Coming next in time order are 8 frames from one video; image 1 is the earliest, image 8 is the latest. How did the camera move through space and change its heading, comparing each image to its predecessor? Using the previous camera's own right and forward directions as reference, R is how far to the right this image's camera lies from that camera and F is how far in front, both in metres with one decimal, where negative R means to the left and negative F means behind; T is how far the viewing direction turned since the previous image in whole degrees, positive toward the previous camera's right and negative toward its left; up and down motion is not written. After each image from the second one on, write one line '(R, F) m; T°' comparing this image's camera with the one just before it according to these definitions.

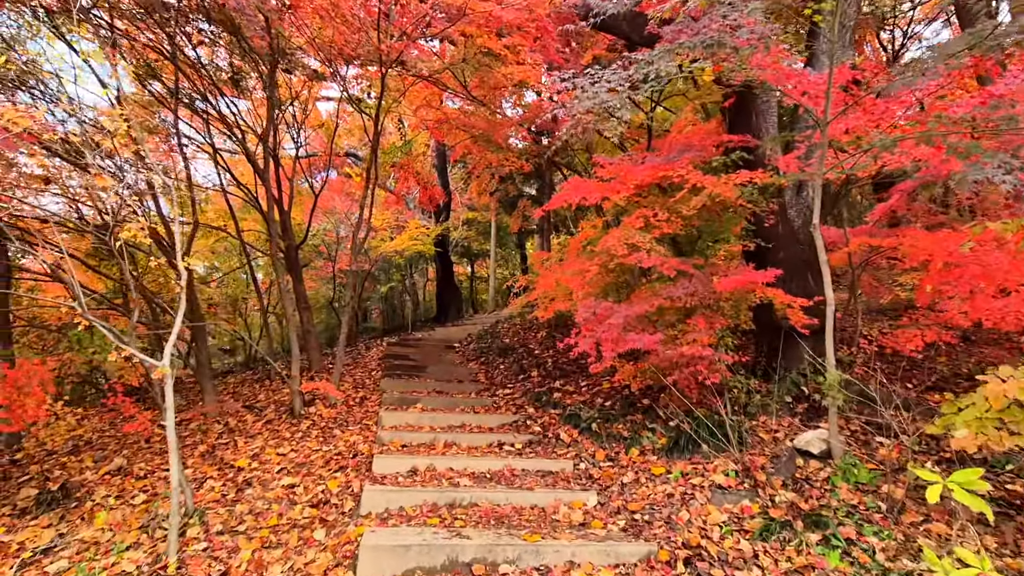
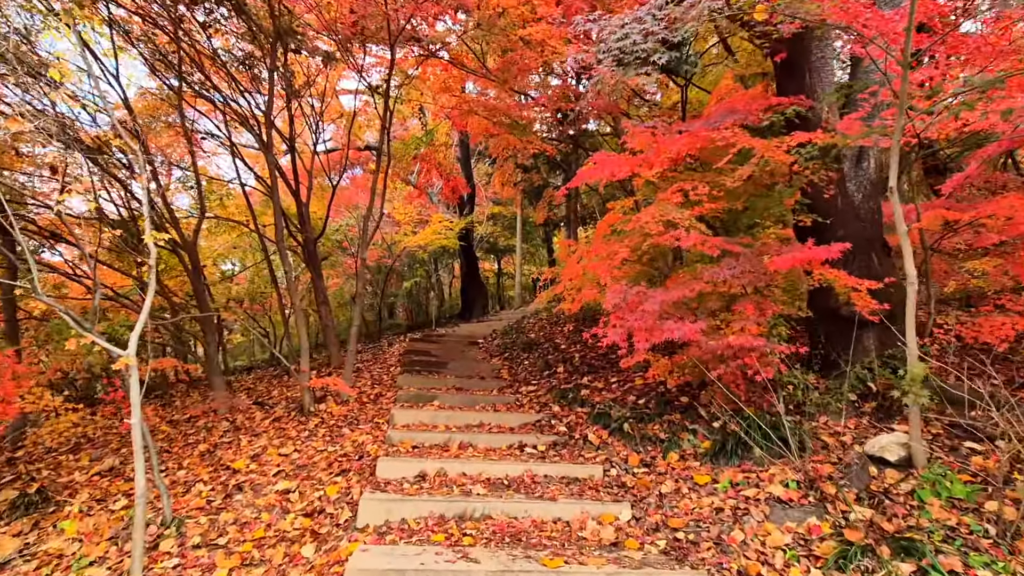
(+0.1, +0.6) m; -3°
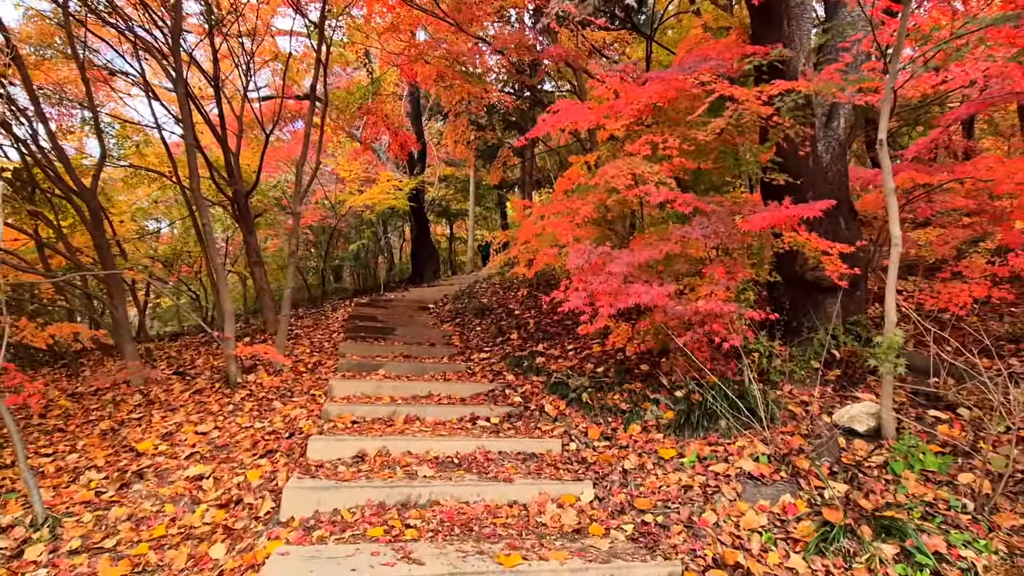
(0.0, +0.5) m; +5°
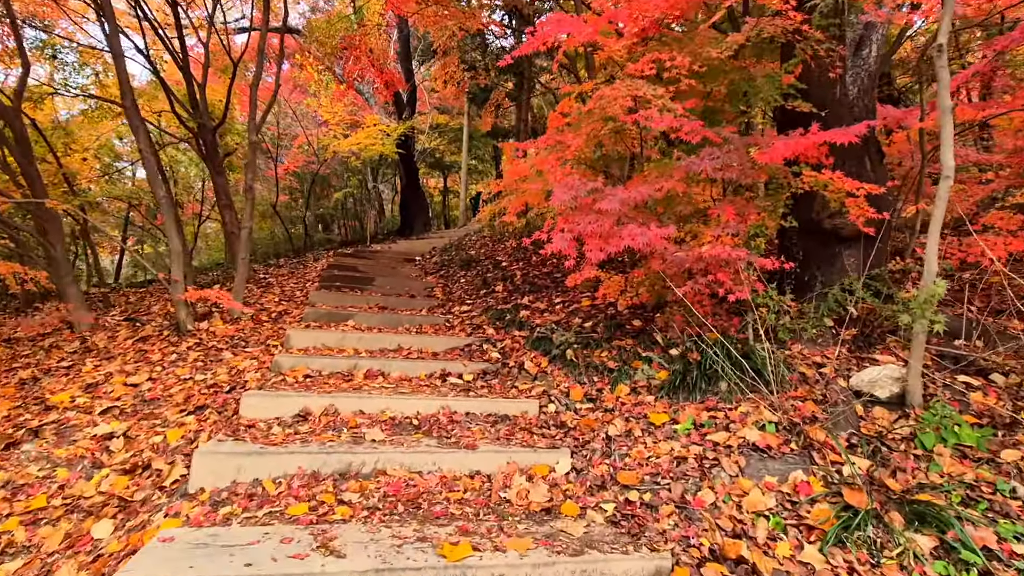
(+0.2, +0.6) m; +1°
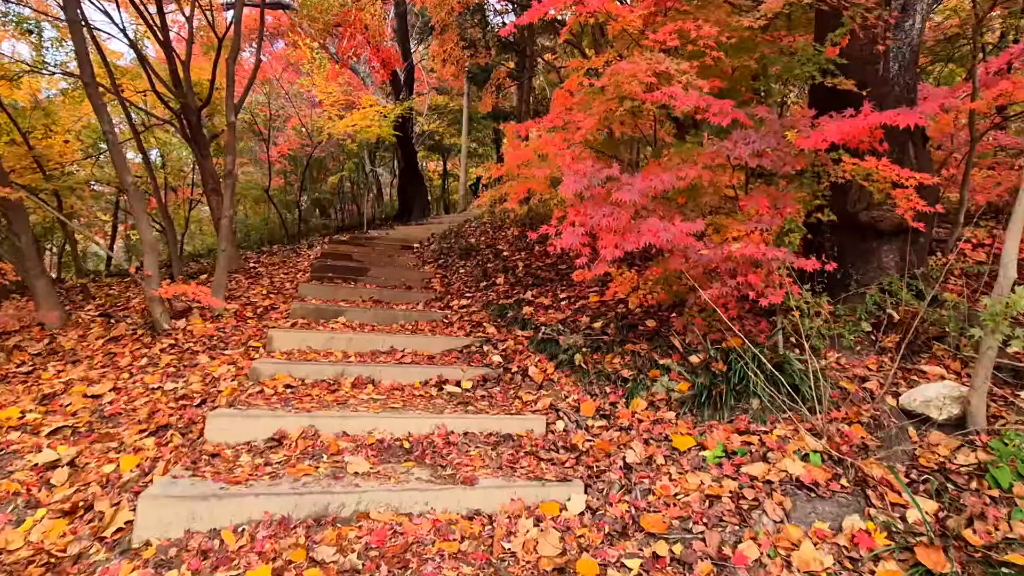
(0.0, +0.4) m; 0°
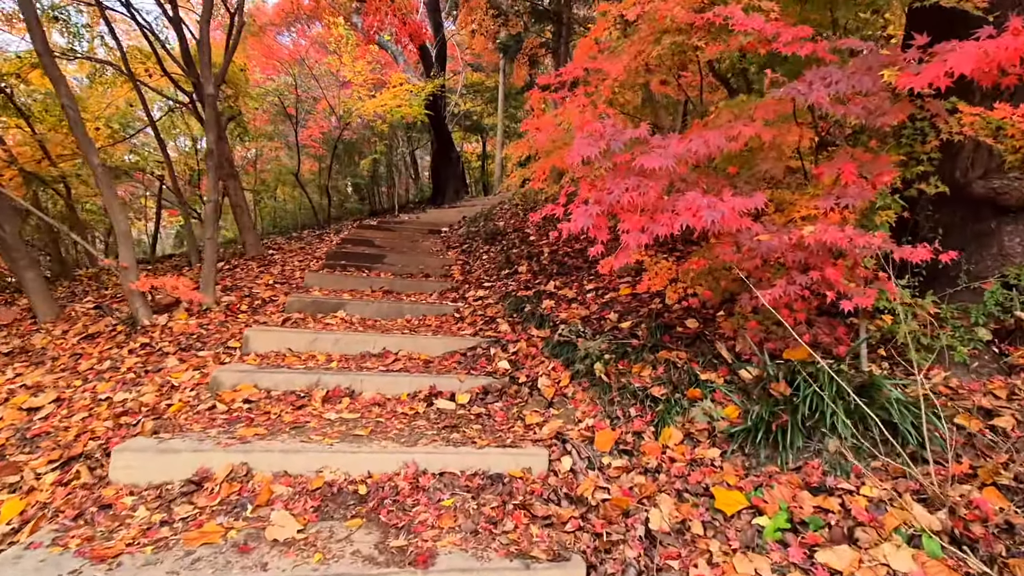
(+0.2, +0.7) m; -5°
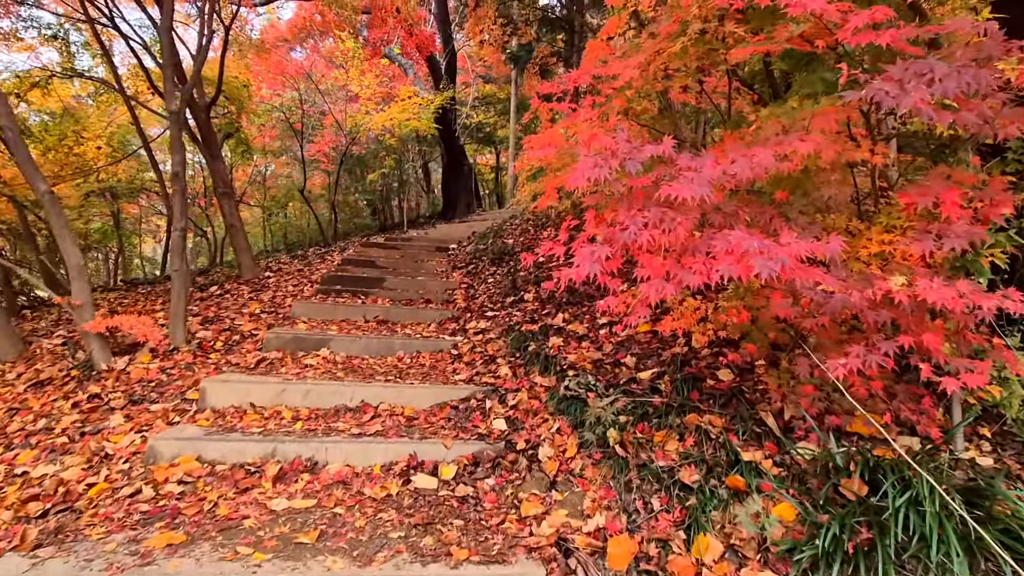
(+0.1, +0.6) m; -2°
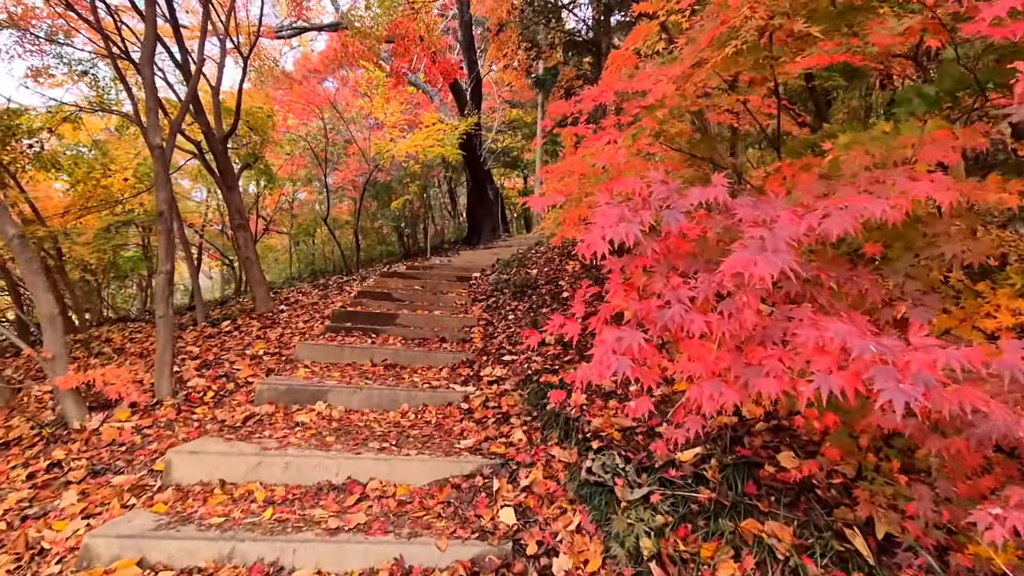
(+0.1, +0.5) m; -3°
